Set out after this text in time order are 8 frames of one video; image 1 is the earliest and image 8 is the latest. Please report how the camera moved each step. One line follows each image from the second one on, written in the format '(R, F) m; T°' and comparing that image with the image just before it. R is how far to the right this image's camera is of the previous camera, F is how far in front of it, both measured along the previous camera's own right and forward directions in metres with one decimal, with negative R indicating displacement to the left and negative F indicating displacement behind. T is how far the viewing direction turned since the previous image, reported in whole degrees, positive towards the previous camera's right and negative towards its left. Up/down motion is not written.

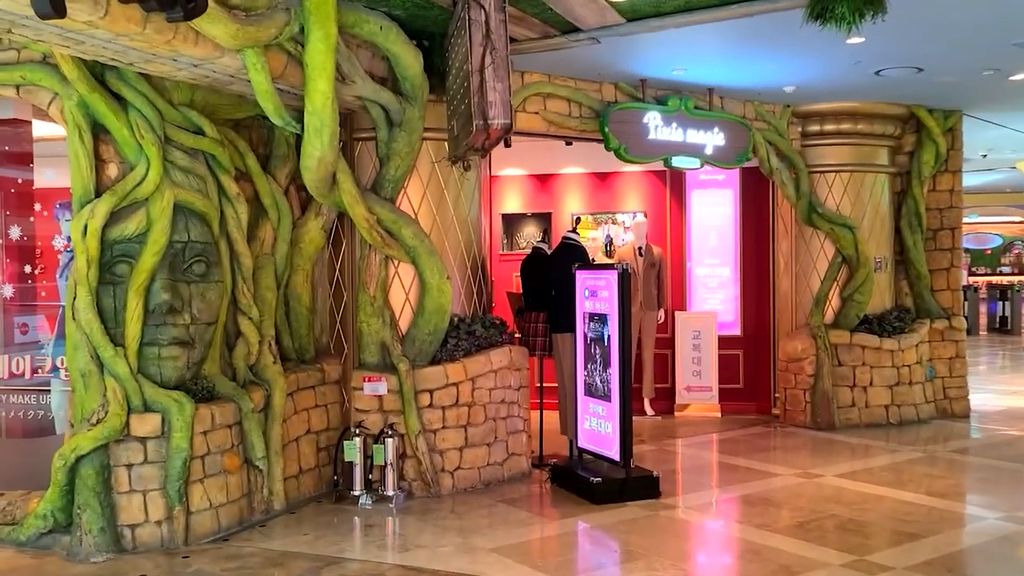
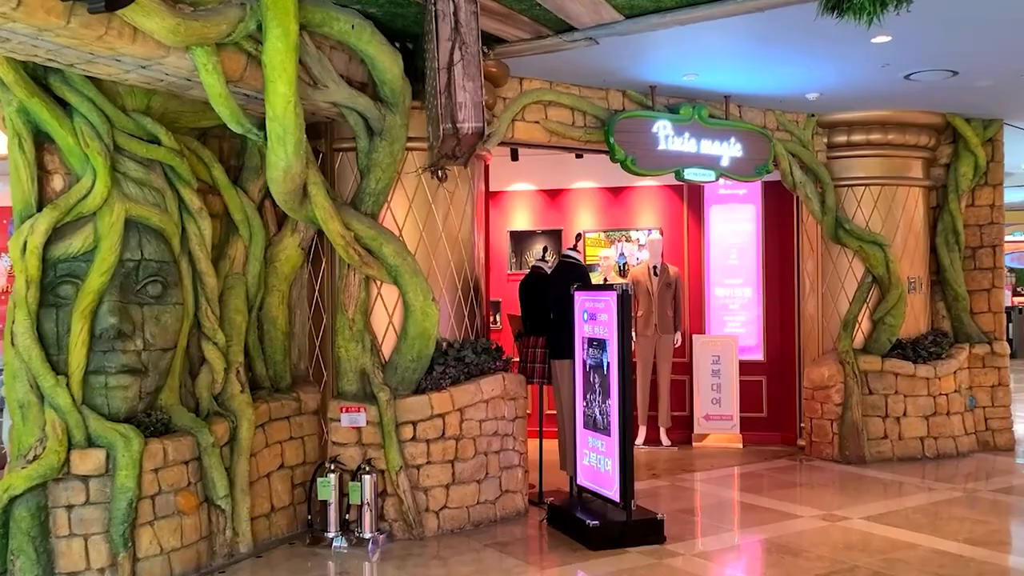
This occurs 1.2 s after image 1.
(+0.2, +0.4) m; -2°
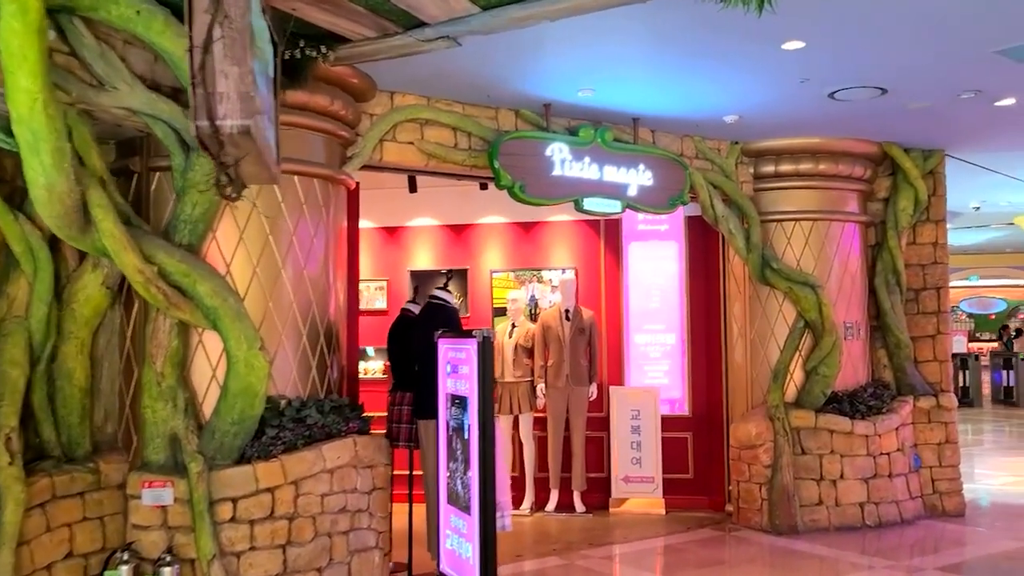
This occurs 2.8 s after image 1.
(+0.5, +0.7) m; +2°
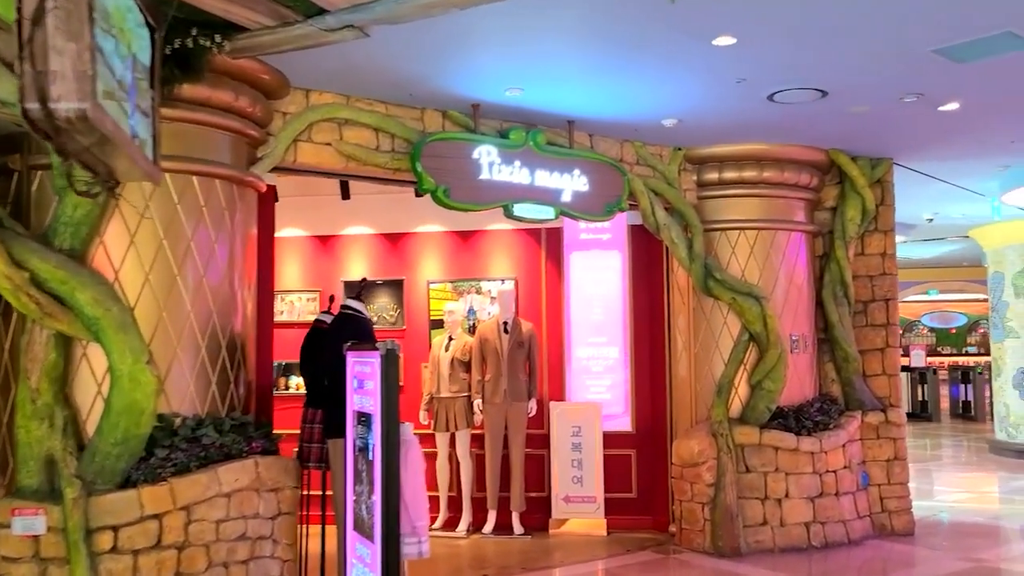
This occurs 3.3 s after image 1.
(+0.2, +0.3) m; +2°
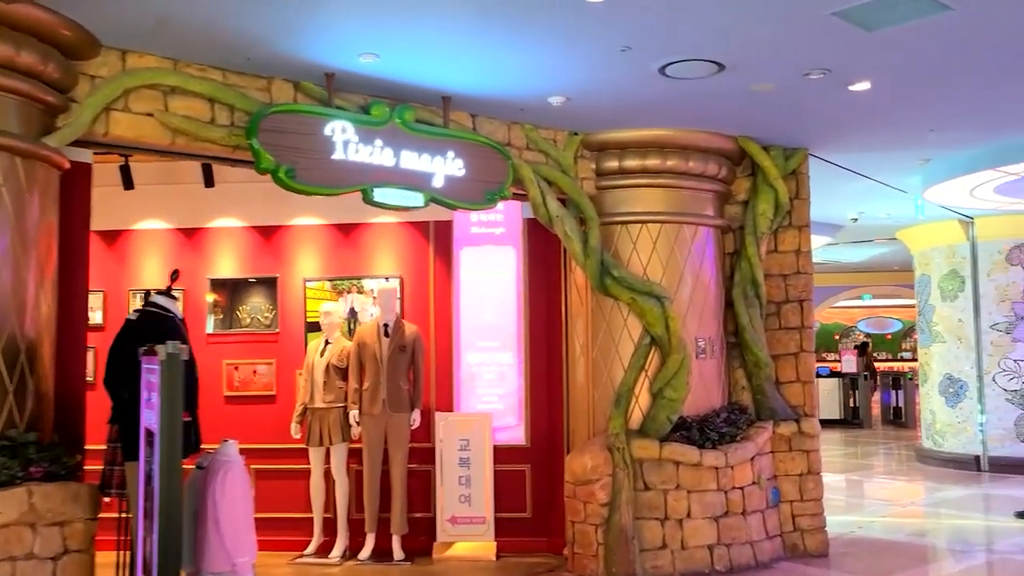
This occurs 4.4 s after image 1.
(+0.4, +0.5) m; +3°
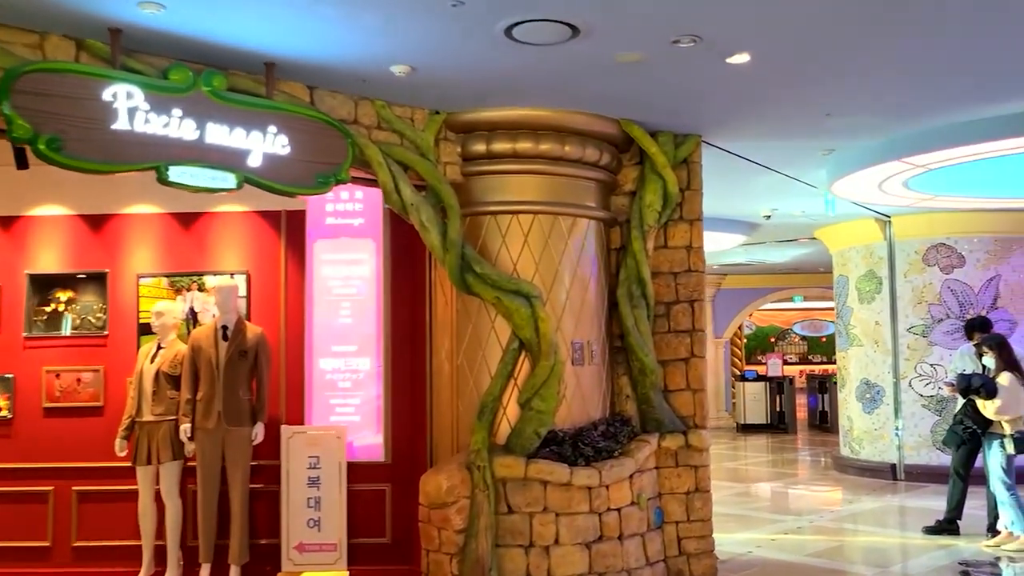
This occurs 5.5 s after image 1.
(+0.5, +0.6) m; +3°
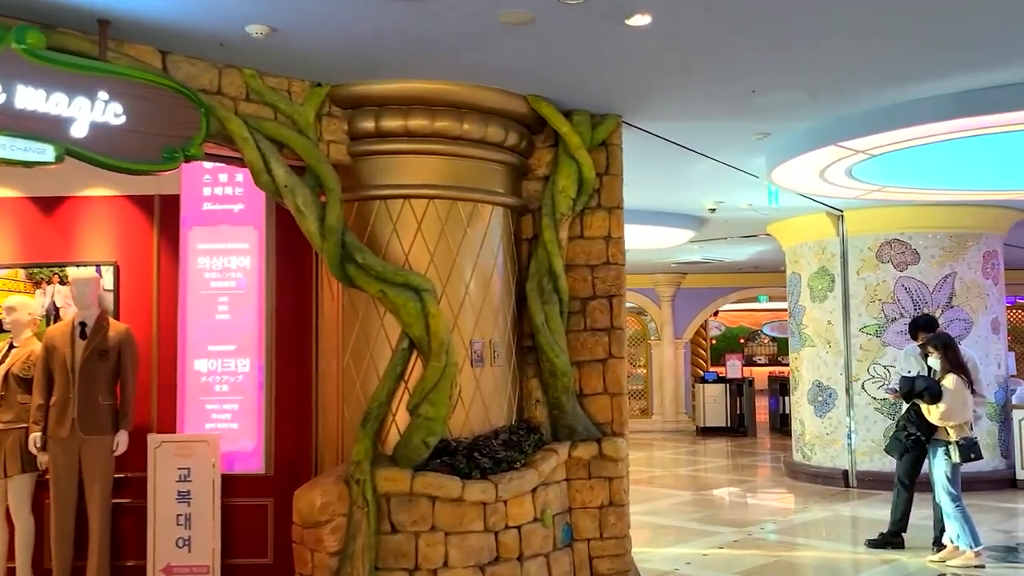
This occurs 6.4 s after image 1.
(+0.4, +0.5) m; +1°
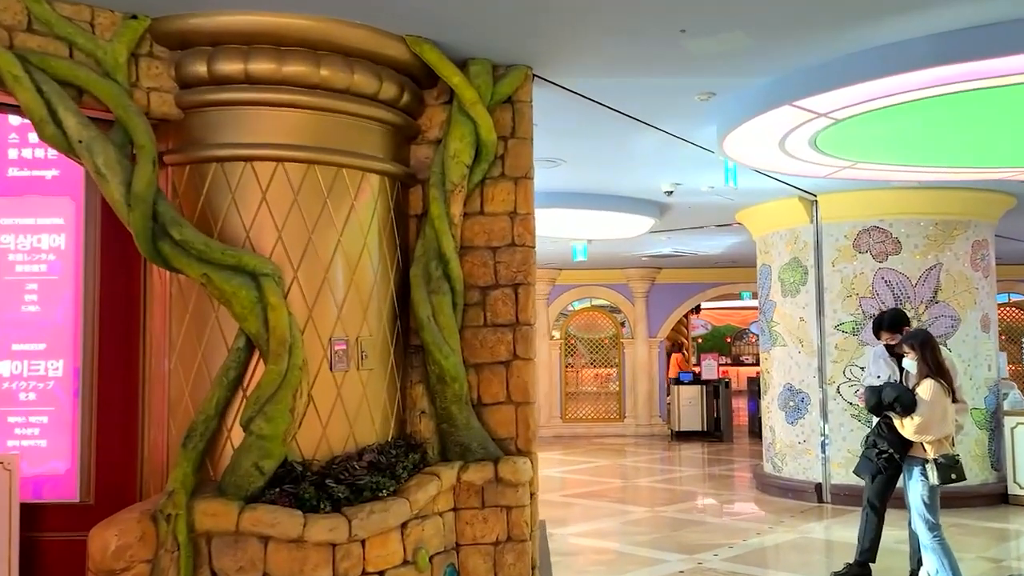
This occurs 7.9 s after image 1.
(+0.5, +0.8) m; 0°
